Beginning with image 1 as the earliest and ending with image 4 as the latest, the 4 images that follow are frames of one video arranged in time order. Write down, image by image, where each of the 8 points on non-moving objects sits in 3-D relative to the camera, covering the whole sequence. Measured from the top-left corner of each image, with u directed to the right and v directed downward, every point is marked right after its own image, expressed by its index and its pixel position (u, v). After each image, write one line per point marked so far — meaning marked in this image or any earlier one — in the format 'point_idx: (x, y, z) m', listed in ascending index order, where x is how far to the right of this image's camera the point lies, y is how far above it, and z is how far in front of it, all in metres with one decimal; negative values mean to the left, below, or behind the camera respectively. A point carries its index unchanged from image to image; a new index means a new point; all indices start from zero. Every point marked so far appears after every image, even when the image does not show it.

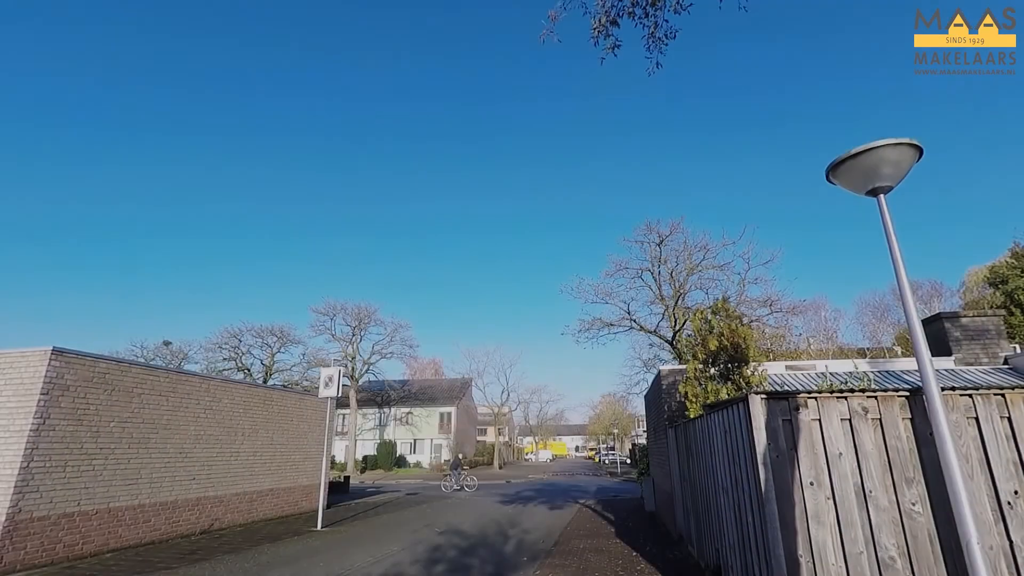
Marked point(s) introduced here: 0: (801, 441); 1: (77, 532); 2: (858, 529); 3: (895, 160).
0: (+2.2, -1.2, +4.1) m
1: (-6.6, -3.7, +8.1) m
2: (+2.5, -1.8, +3.9) m
3: (+3.1, +1.0, +4.3) m
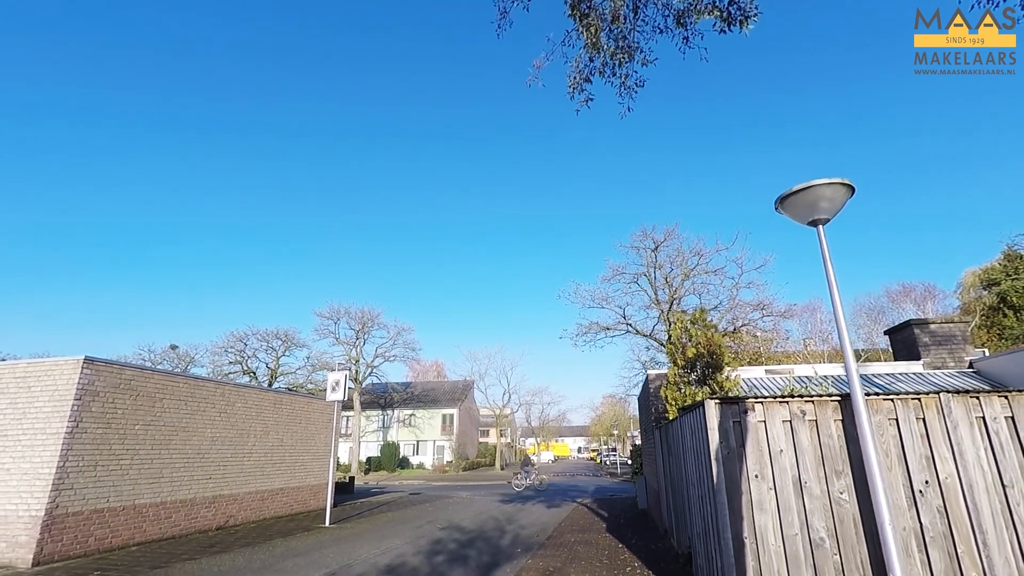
0: (+2.1, -1.4, +4.8) m
1: (-6.7, -3.9, +8.8) m
2: (+2.4, -1.9, +4.5) m
3: (+3.0, +0.8, +5.0) m
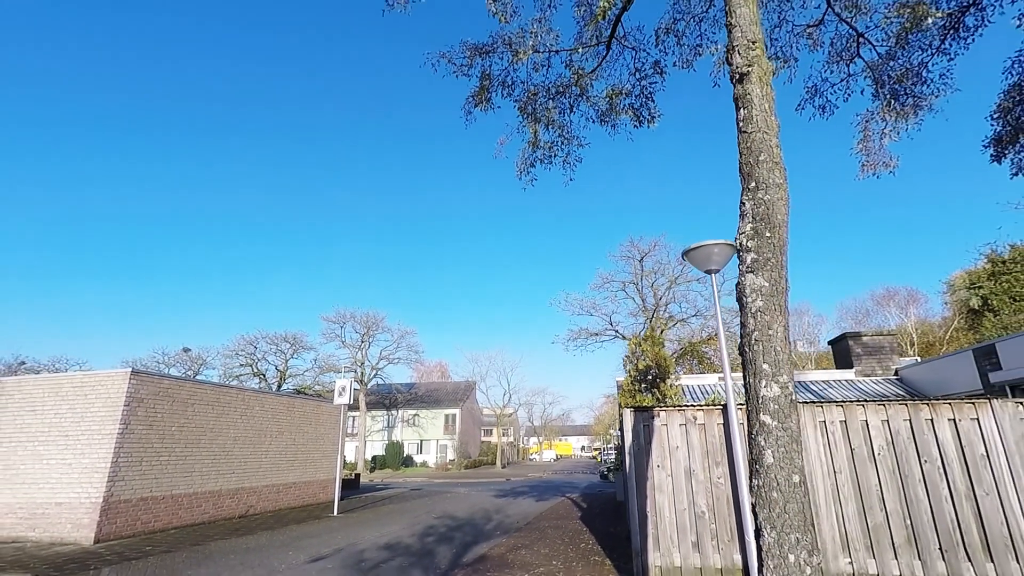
0: (+1.7, -1.8, +6.3) m
1: (-7.1, -4.4, +10.5) m
2: (+2.0, -2.4, +6.1) m
3: (+2.5, +0.4, +6.5) m
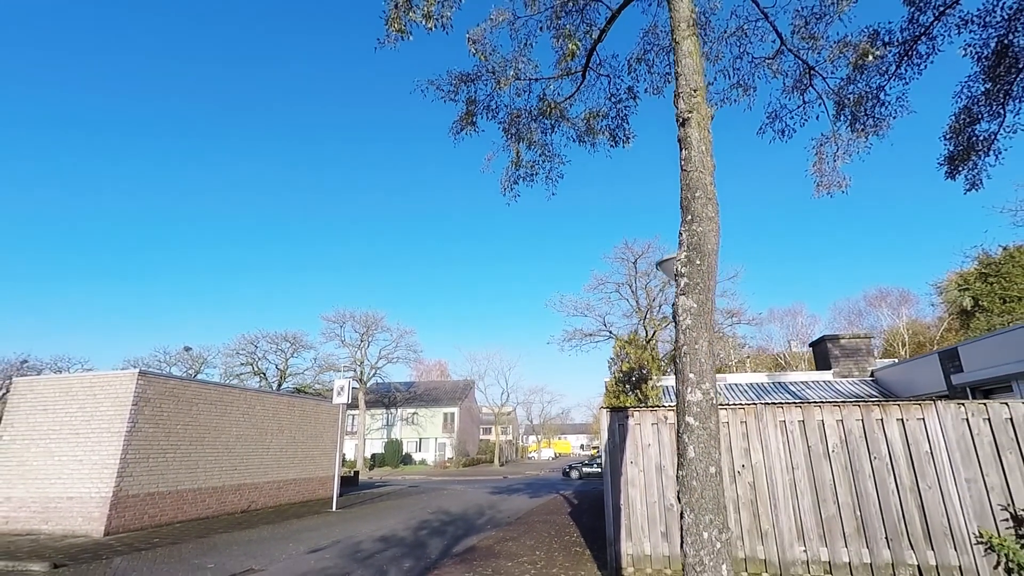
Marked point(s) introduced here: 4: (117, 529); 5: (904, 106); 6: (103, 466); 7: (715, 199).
0: (+1.5, -1.9, +6.8) m
1: (-7.3, -4.5, +11.0) m
2: (+1.8, -2.5, +6.6) m
3: (+2.3, +0.3, +7.0) m
4: (-7.5, -4.6, +10.1) m
5: (+4.8, +2.2, +6.5) m
6: (-7.9, -3.4, +10.3) m
7: (+1.4, +0.6, +3.6) m
